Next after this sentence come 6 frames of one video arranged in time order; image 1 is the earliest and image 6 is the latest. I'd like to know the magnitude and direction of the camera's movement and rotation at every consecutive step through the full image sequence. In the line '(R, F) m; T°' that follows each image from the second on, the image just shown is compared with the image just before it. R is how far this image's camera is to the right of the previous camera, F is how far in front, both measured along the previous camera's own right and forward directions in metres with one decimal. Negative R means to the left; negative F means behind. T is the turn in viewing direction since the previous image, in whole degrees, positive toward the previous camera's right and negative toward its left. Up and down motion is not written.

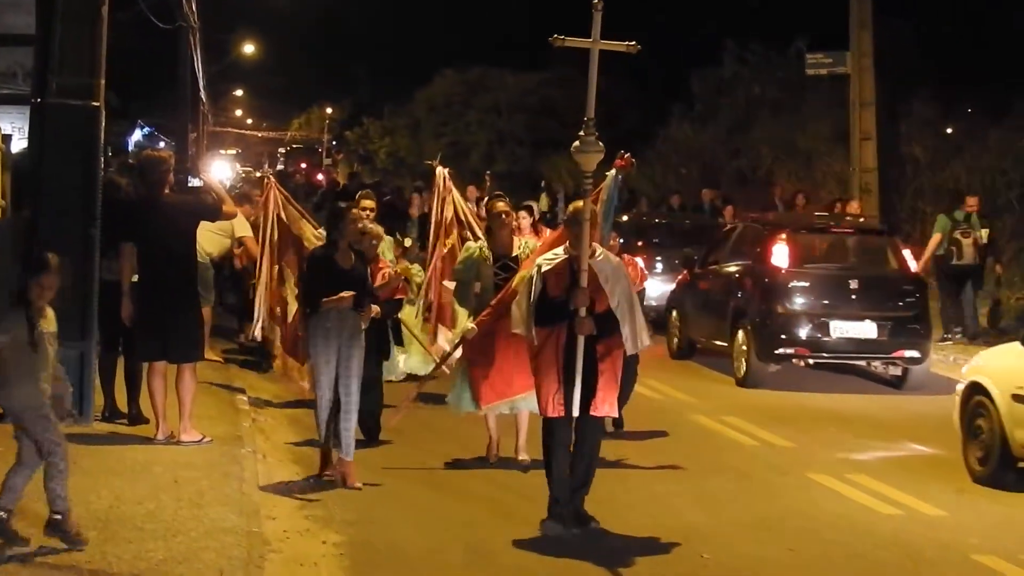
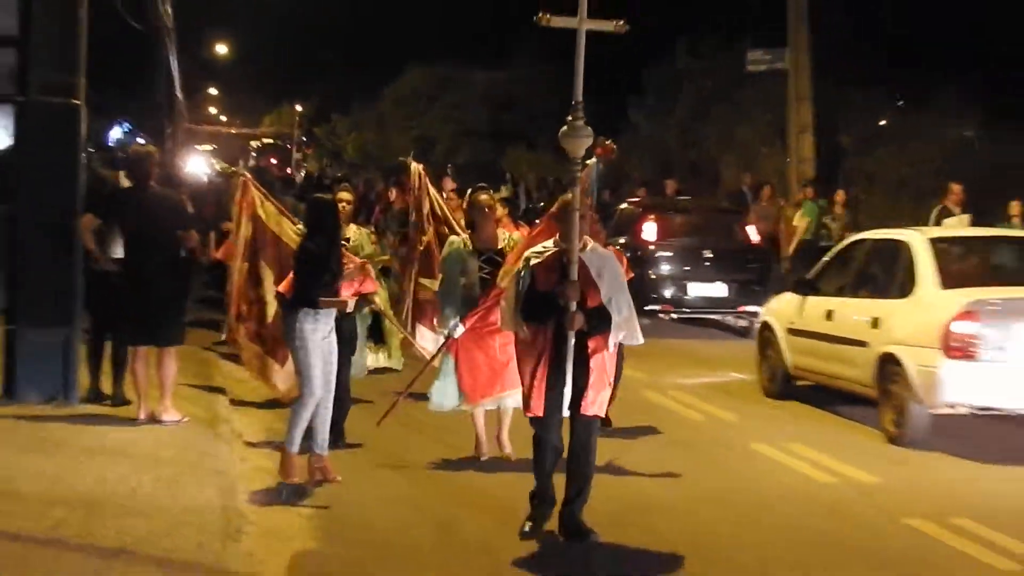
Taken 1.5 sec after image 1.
(+0.1, -0.4) m; +1°
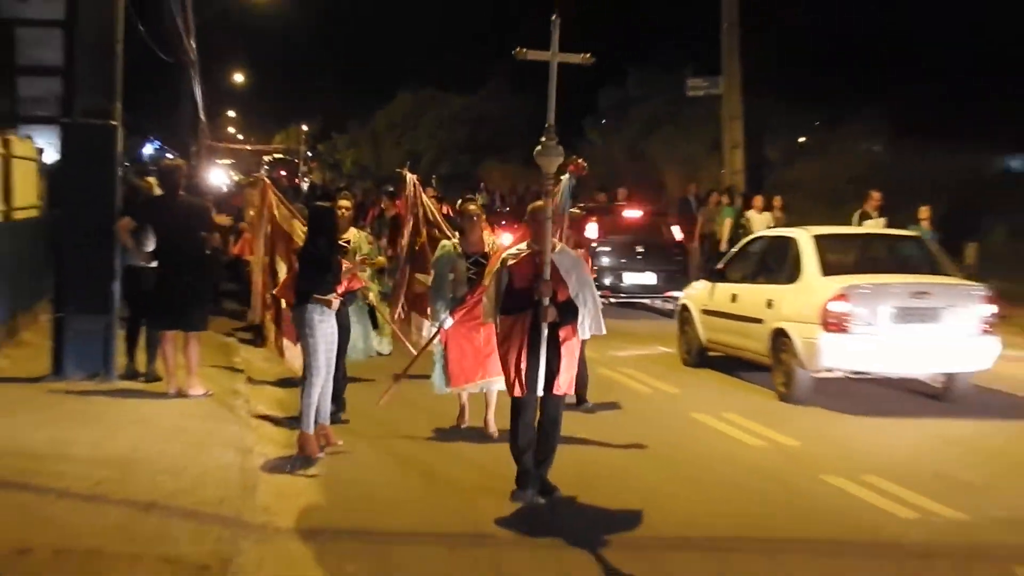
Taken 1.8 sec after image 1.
(+0.2, -1.3) m; 0°
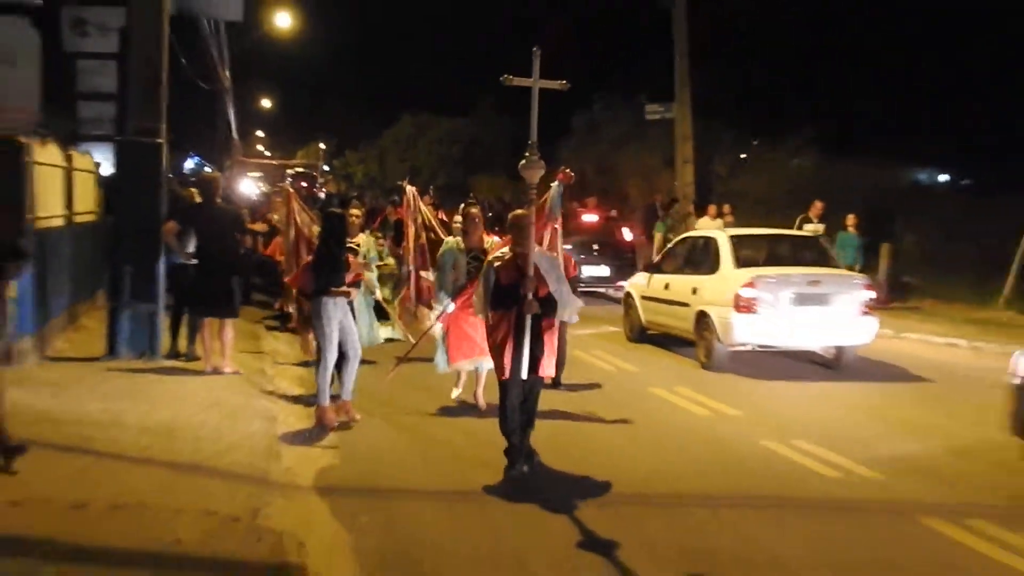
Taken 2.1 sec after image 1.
(+0.2, -1.5) m; -1°
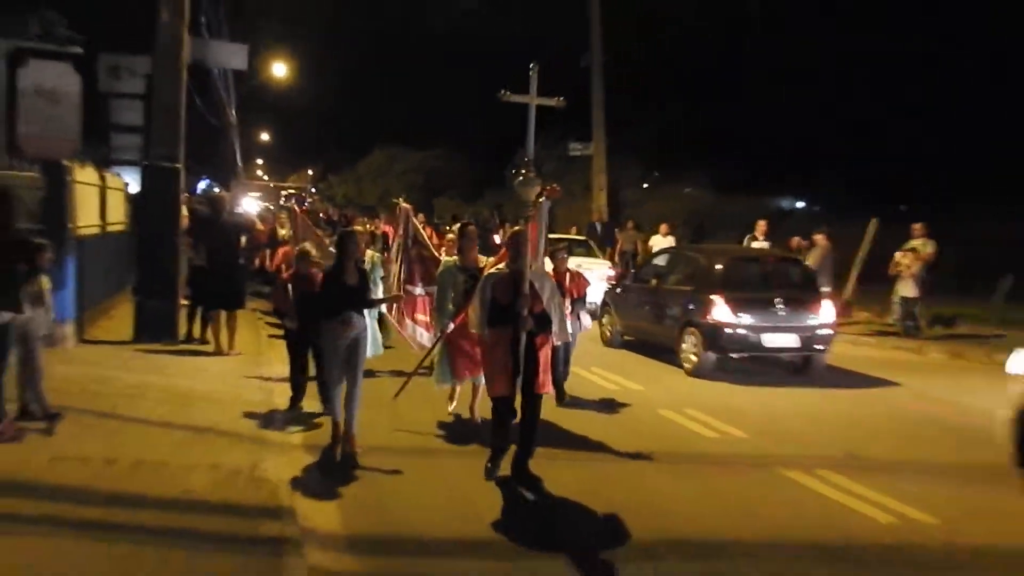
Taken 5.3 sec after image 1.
(+0.2, -2.6) m; +2°
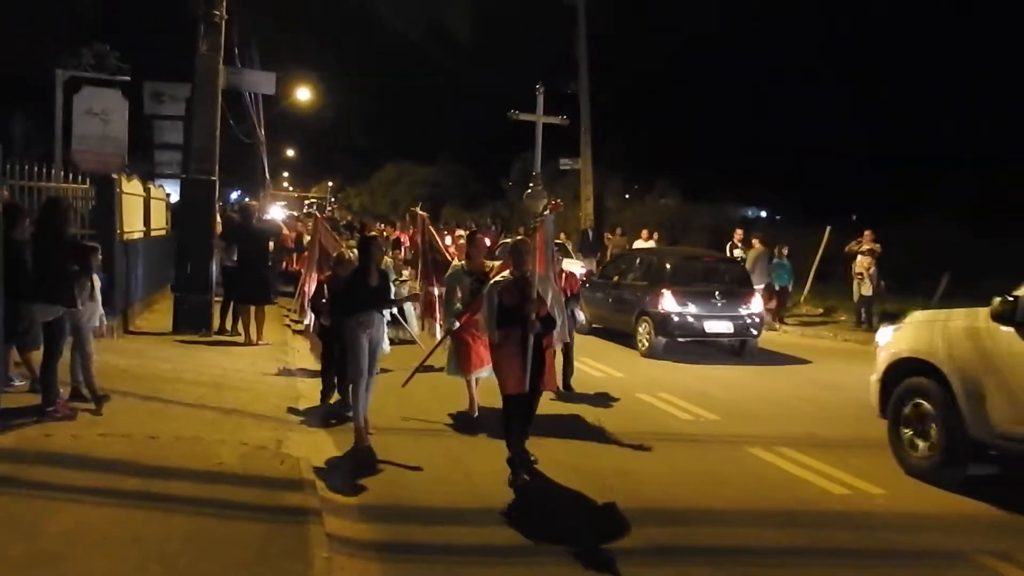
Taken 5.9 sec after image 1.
(+0.2, -1.6) m; -1°
